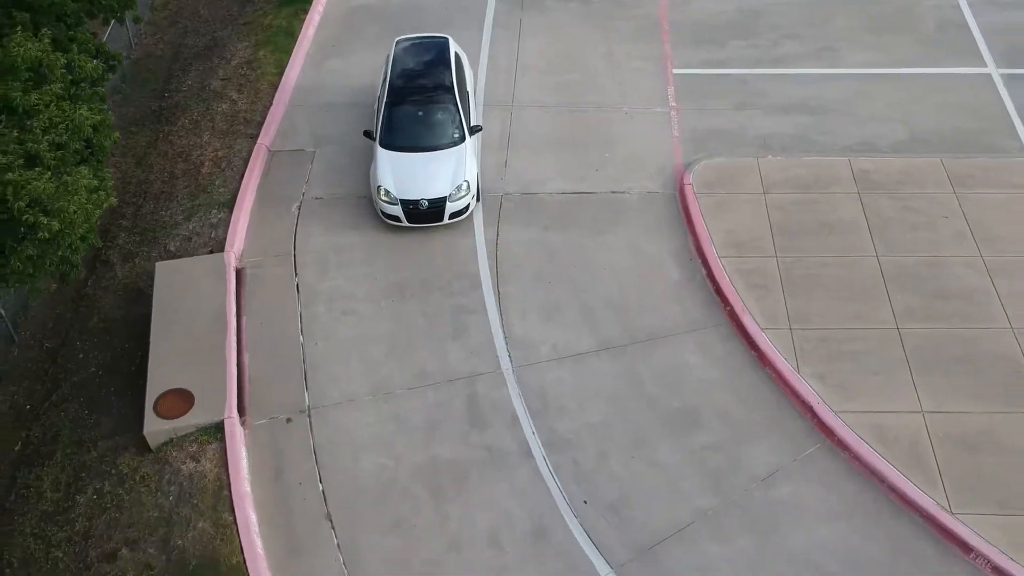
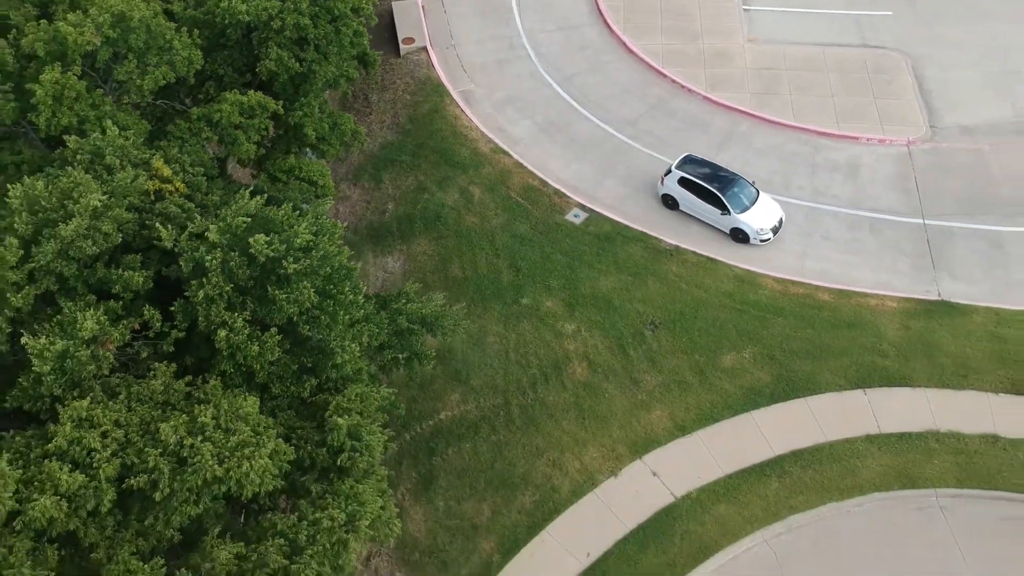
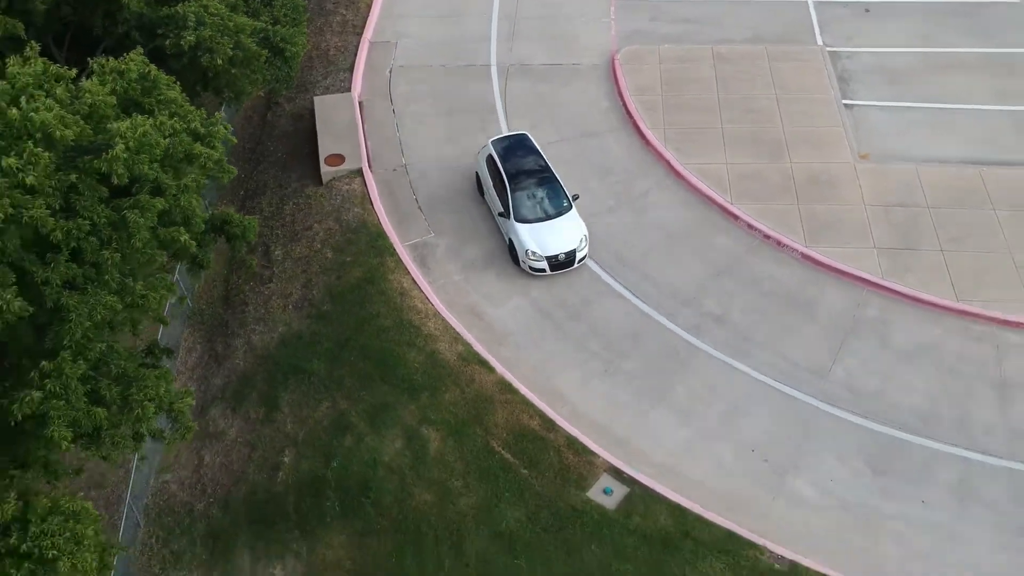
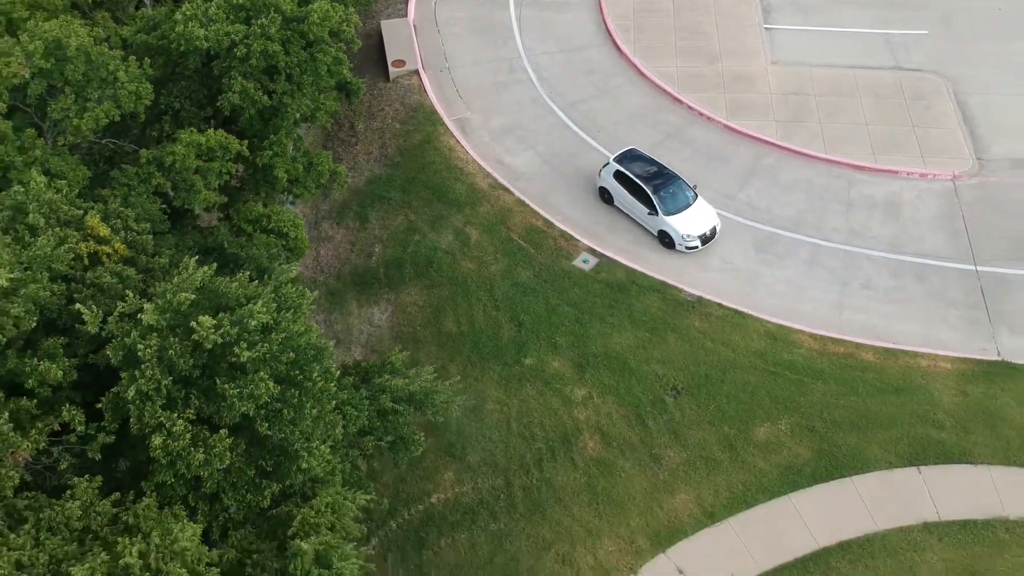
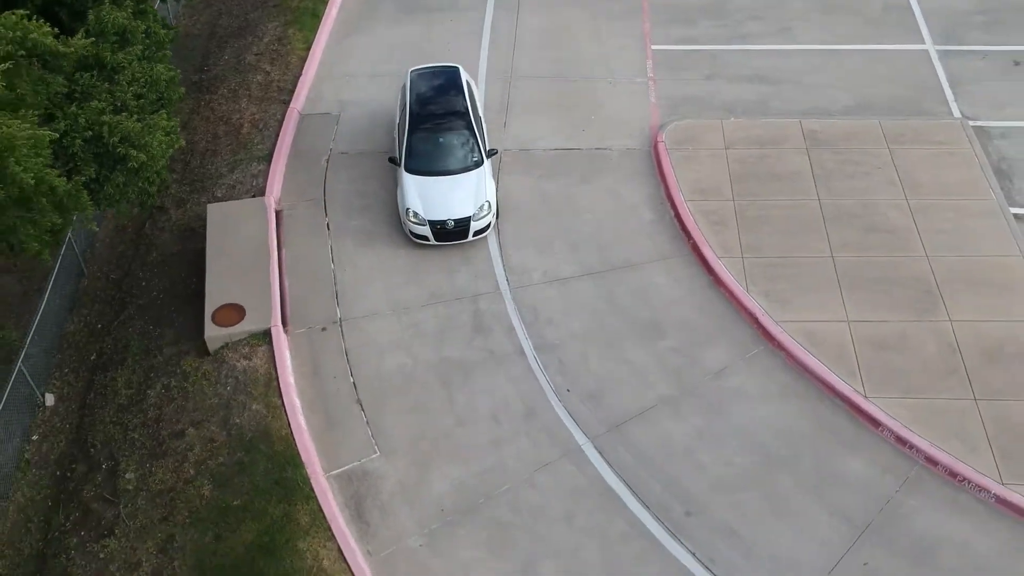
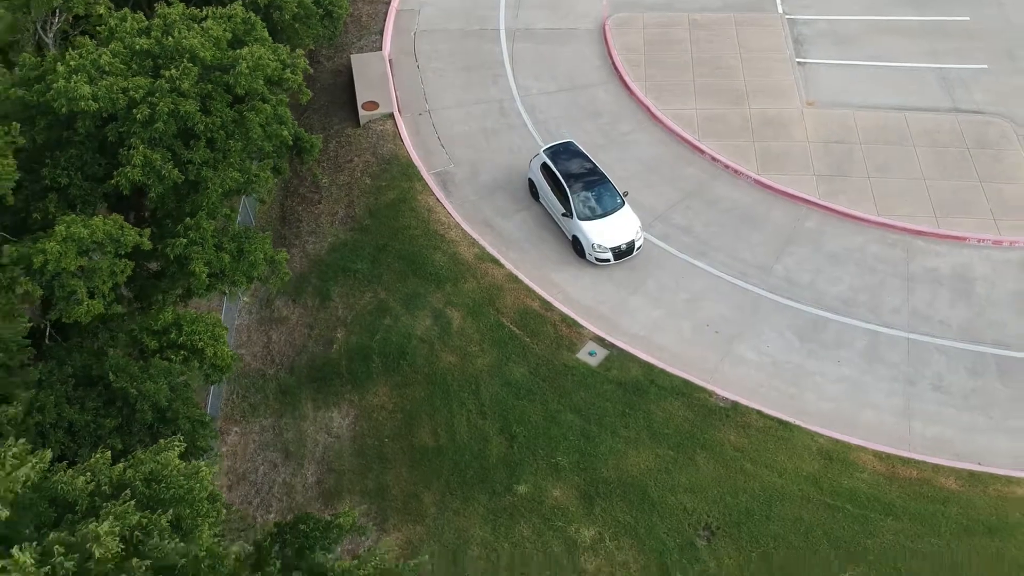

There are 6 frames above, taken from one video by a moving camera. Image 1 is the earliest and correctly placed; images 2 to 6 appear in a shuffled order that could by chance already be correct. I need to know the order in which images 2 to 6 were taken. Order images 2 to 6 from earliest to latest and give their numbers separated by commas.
5, 3, 6, 4, 2
